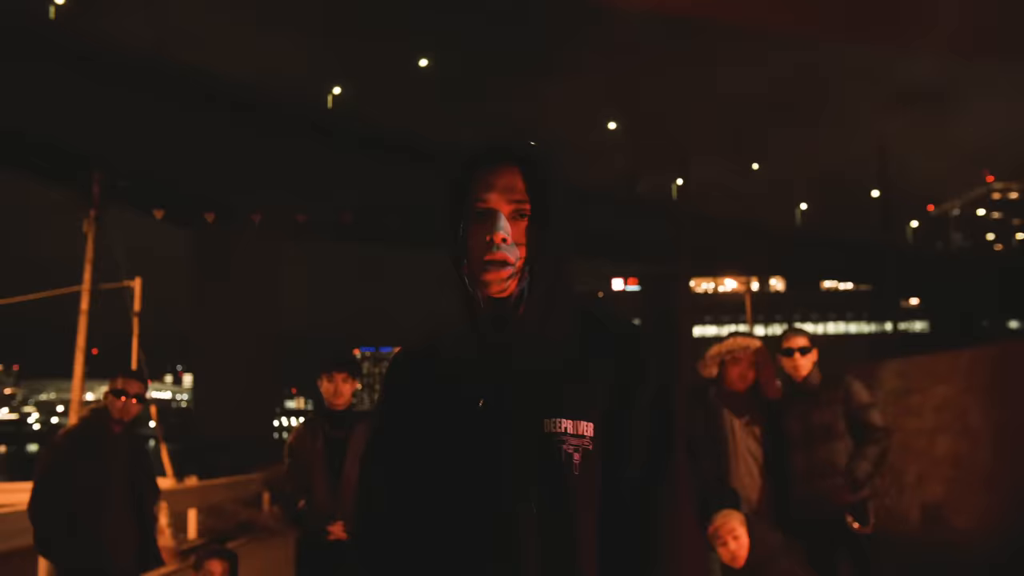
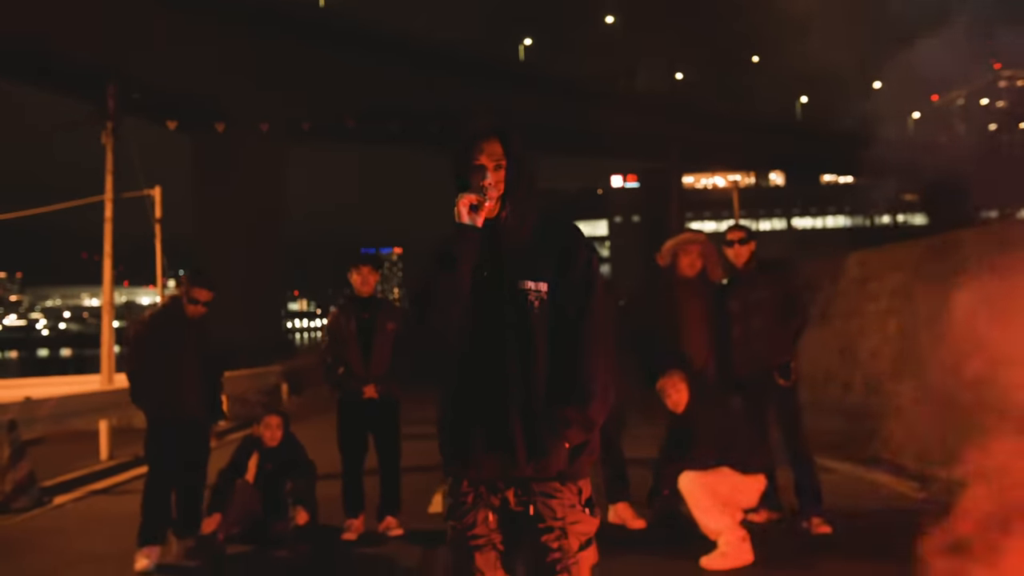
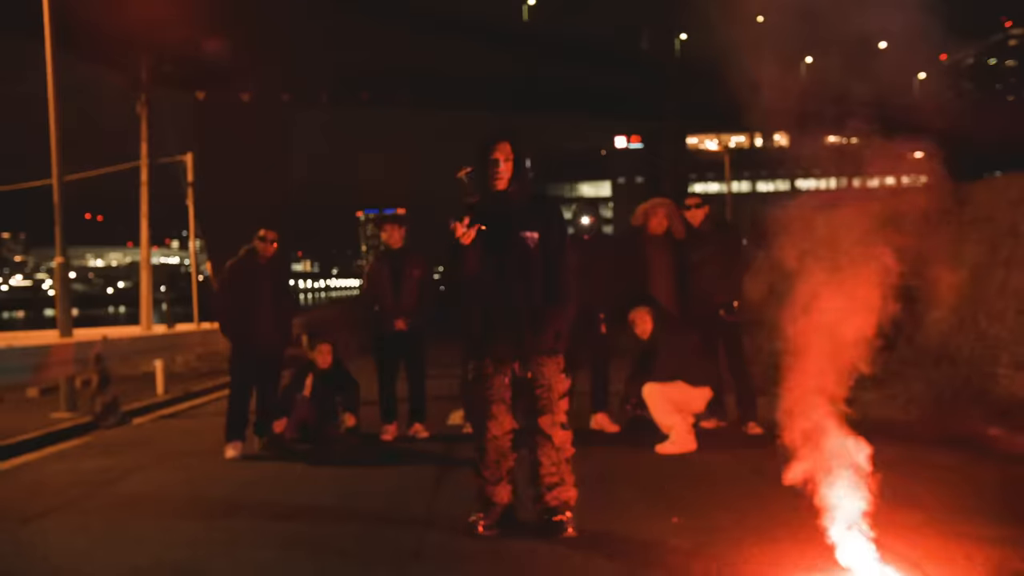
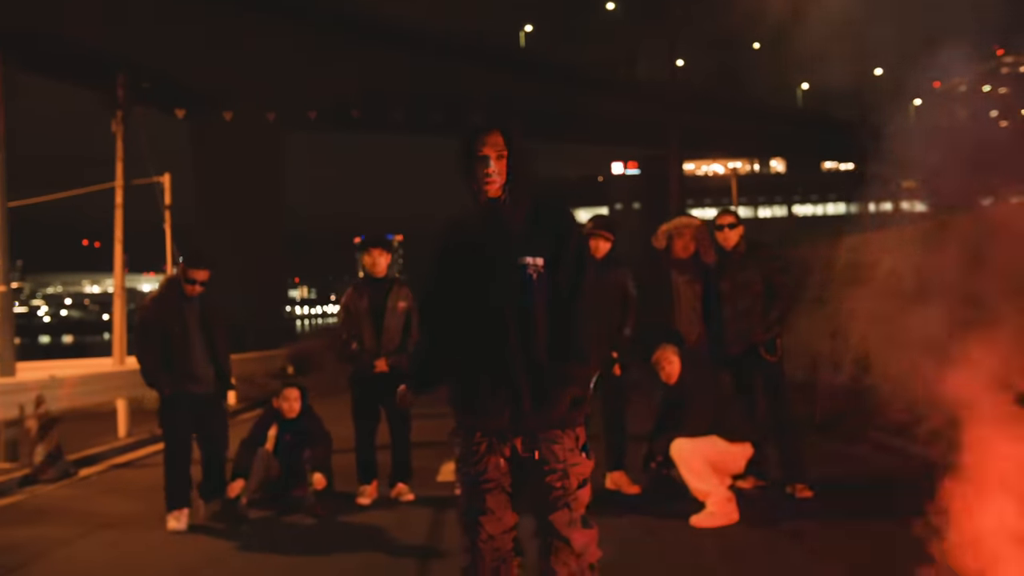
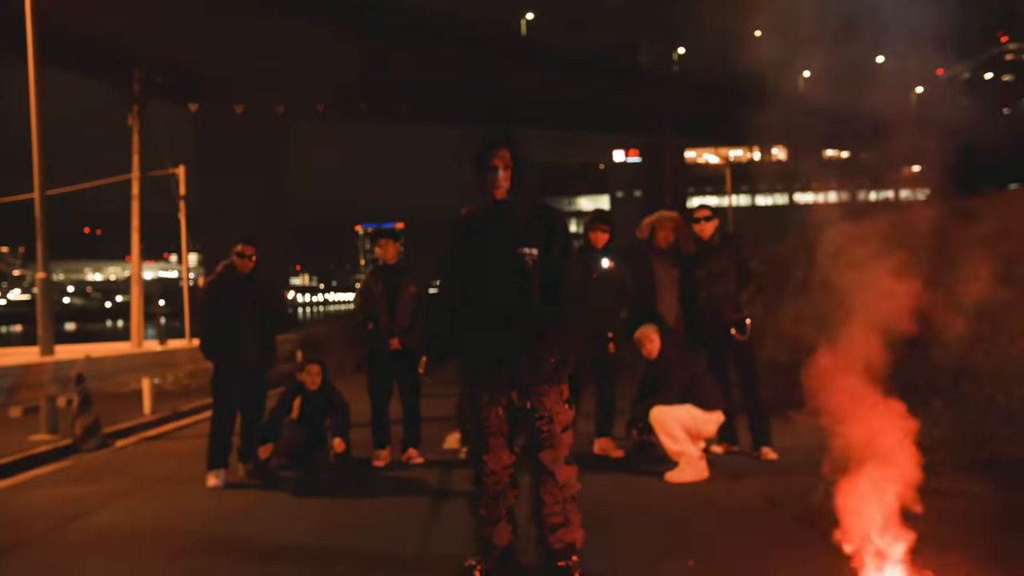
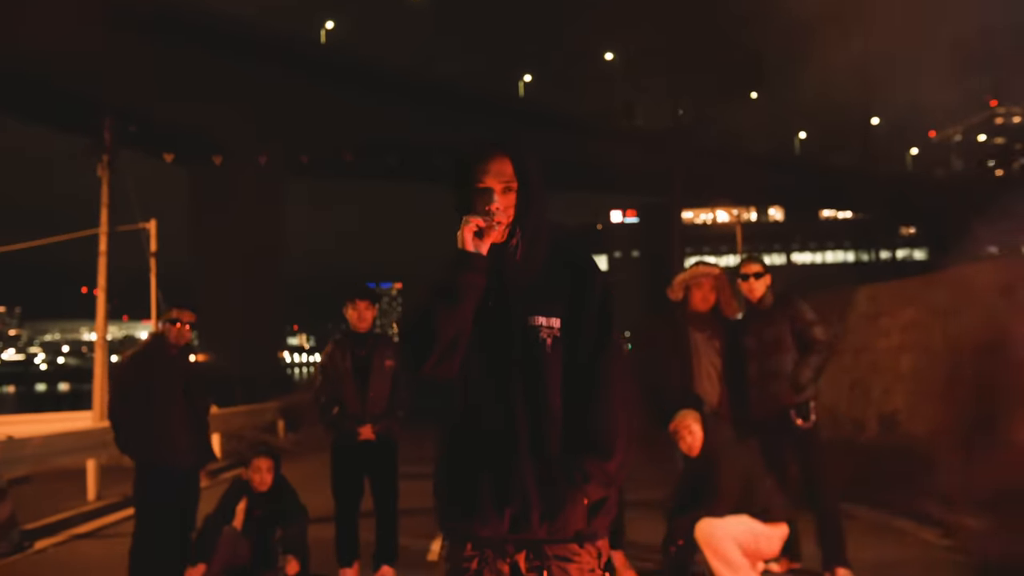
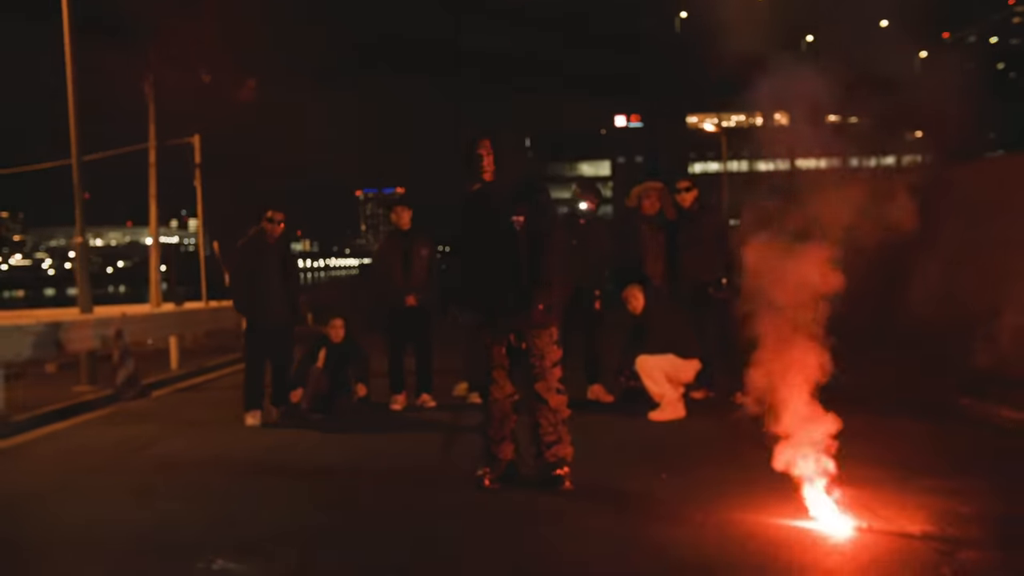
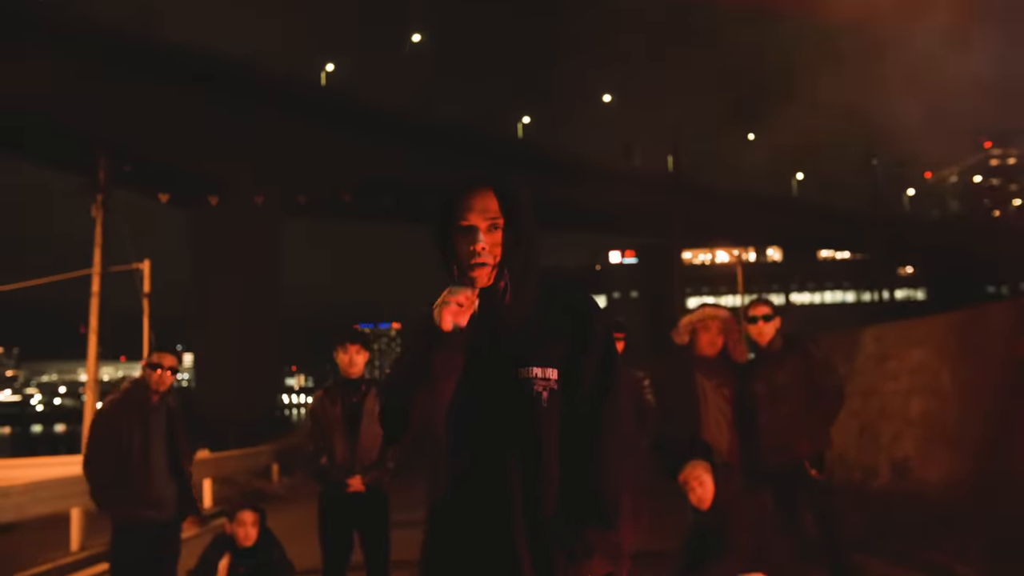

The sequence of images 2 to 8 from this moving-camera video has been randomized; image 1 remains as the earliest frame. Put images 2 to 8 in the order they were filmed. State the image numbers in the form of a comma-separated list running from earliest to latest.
8, 6, 2, 4, 5, 3, 7
